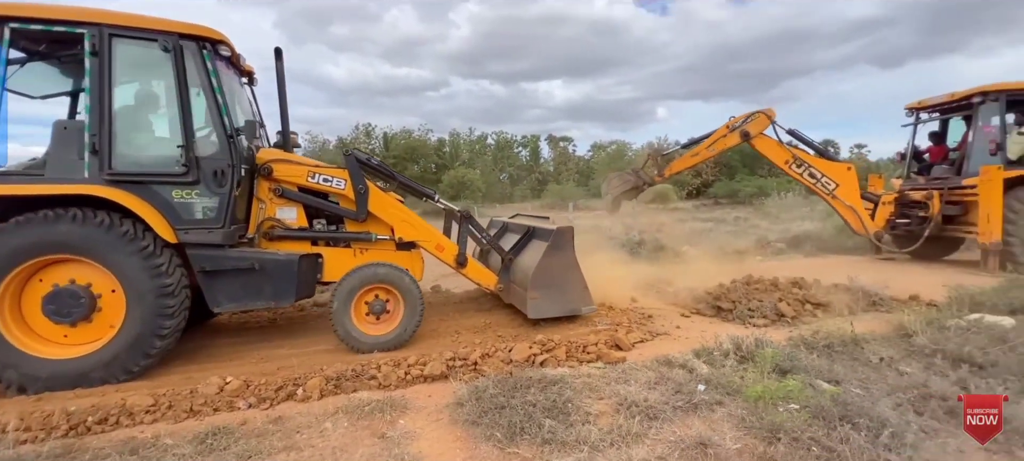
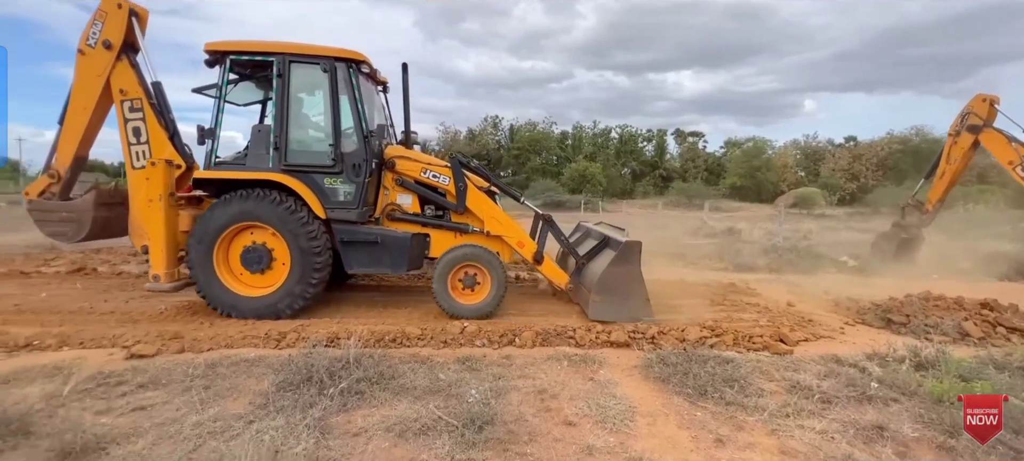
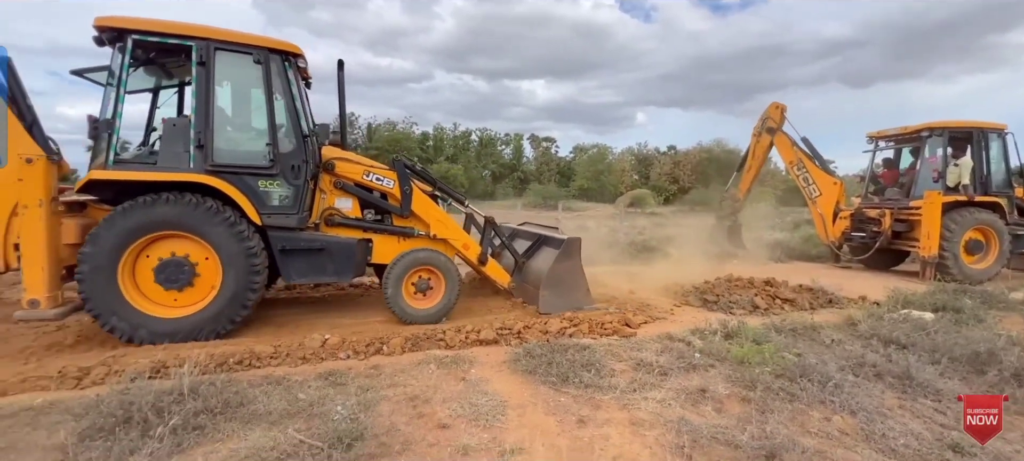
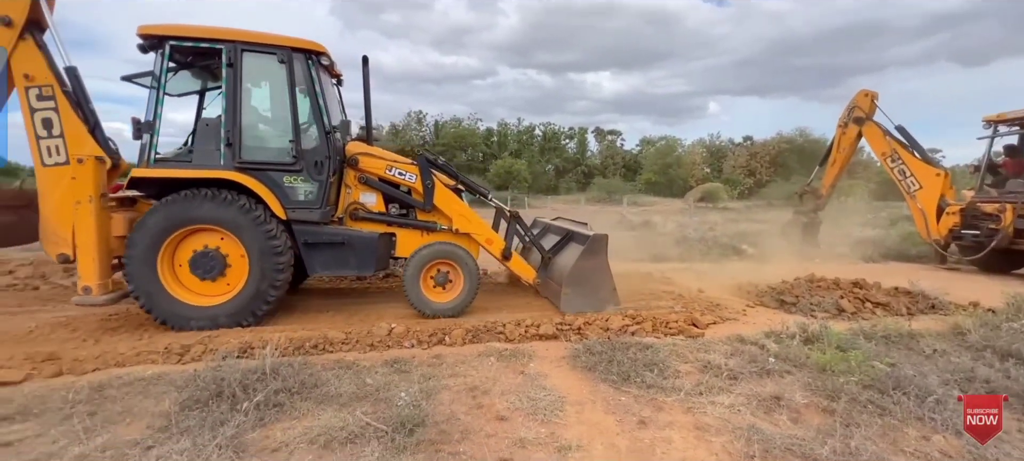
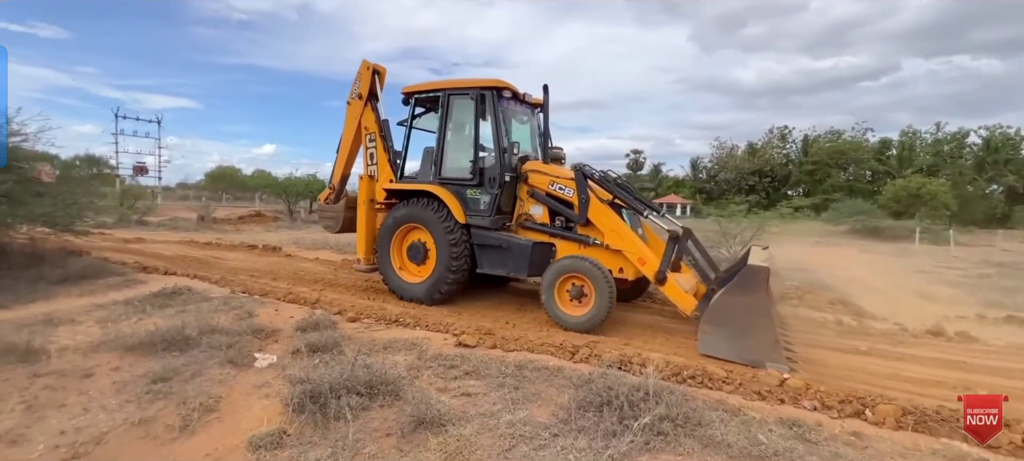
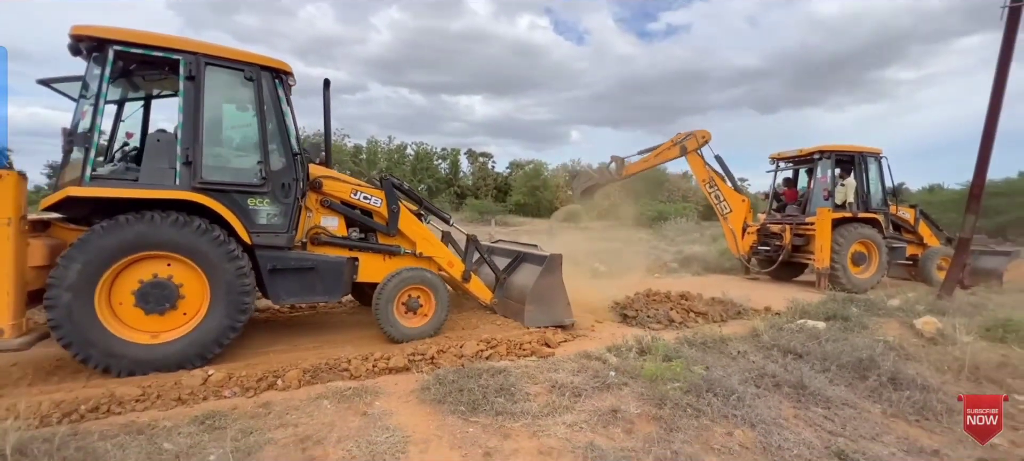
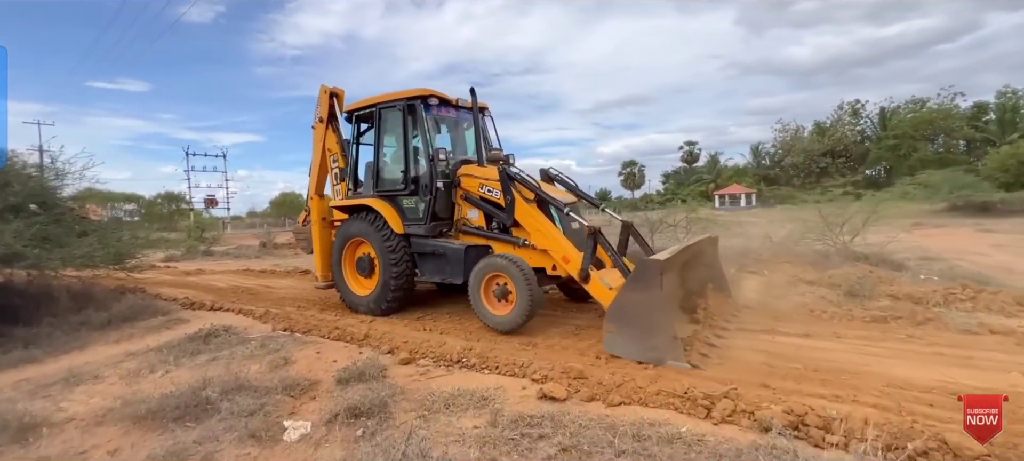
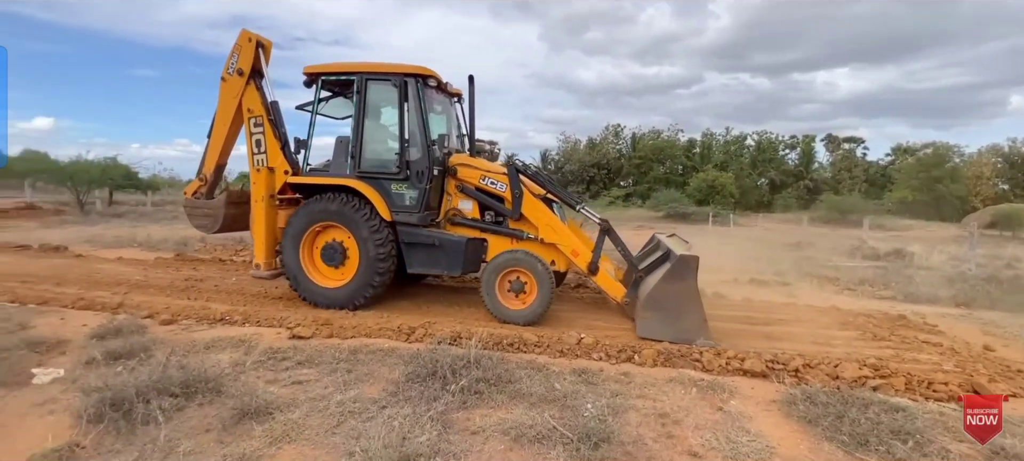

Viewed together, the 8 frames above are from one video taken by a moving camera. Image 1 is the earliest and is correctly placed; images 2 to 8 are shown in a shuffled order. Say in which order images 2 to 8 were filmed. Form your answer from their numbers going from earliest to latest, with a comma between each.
6, 3, 4, 2, 8, 5, 7
